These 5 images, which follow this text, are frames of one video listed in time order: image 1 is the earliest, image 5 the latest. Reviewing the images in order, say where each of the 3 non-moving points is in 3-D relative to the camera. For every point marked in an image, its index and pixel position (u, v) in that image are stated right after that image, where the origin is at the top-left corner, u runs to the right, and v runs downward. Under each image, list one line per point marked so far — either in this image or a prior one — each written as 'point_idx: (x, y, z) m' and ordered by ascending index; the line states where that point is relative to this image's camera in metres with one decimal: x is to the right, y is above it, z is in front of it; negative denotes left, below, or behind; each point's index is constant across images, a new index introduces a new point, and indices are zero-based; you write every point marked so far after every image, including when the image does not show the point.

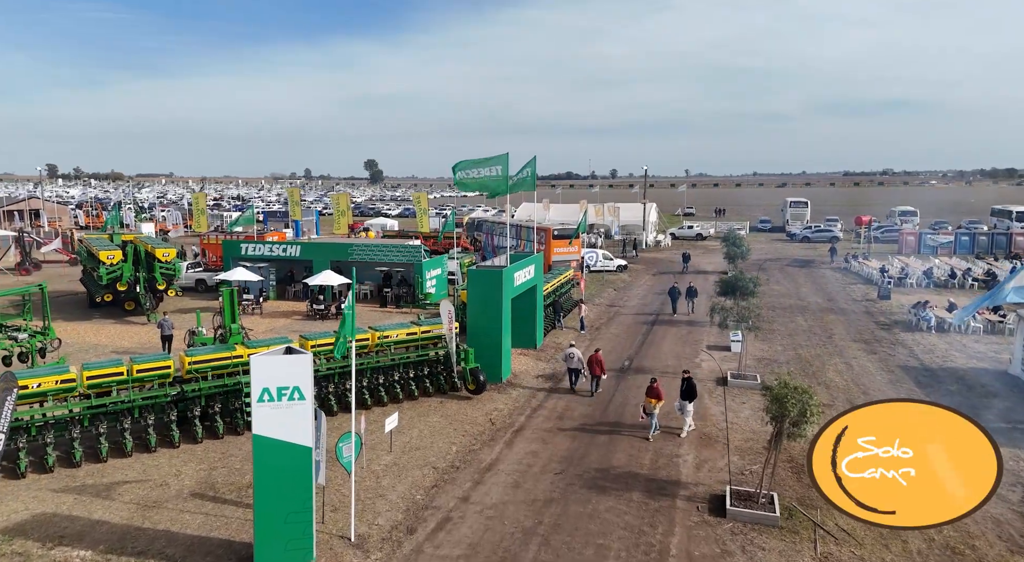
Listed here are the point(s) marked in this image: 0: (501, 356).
0: (-0.3, -1.8, +17.6) m
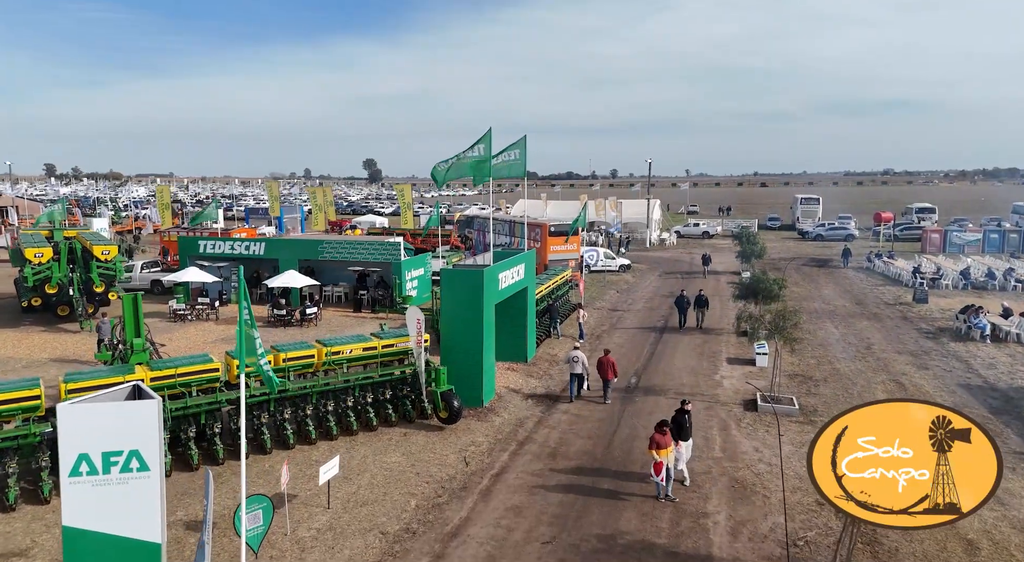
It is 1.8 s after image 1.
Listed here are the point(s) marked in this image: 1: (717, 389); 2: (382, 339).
0: (-0.6, -1.8, +14.5) m
1: (+4.3, -2.2, +15.5) m
2: (-2.4, -1.1, +13.7) m
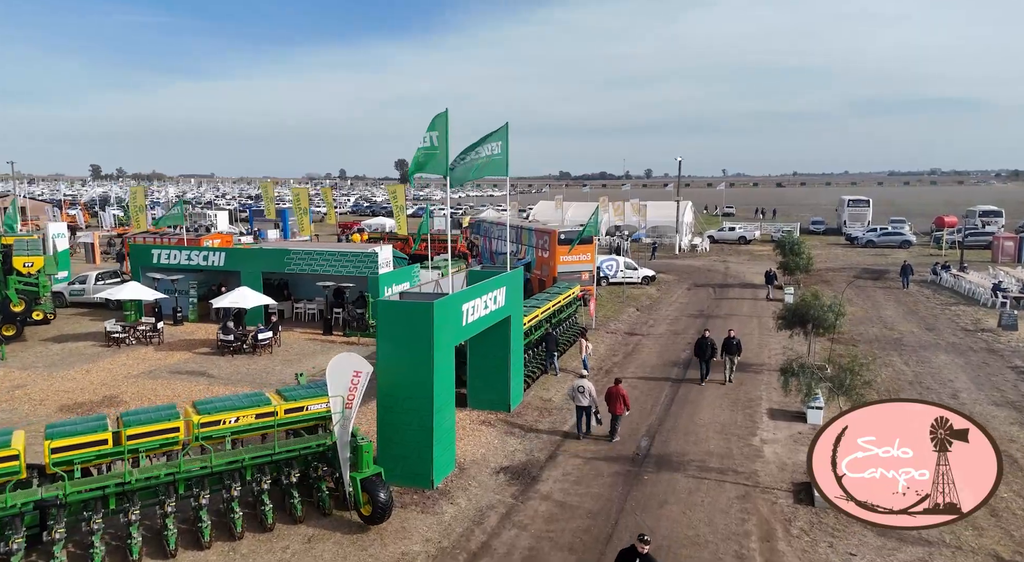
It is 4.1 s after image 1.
0: (-1.1, -2.3, +10.6) m
1: (+3.8, -2.8, +11.4) m
2: (-3.0, -1.6, +9.9) m
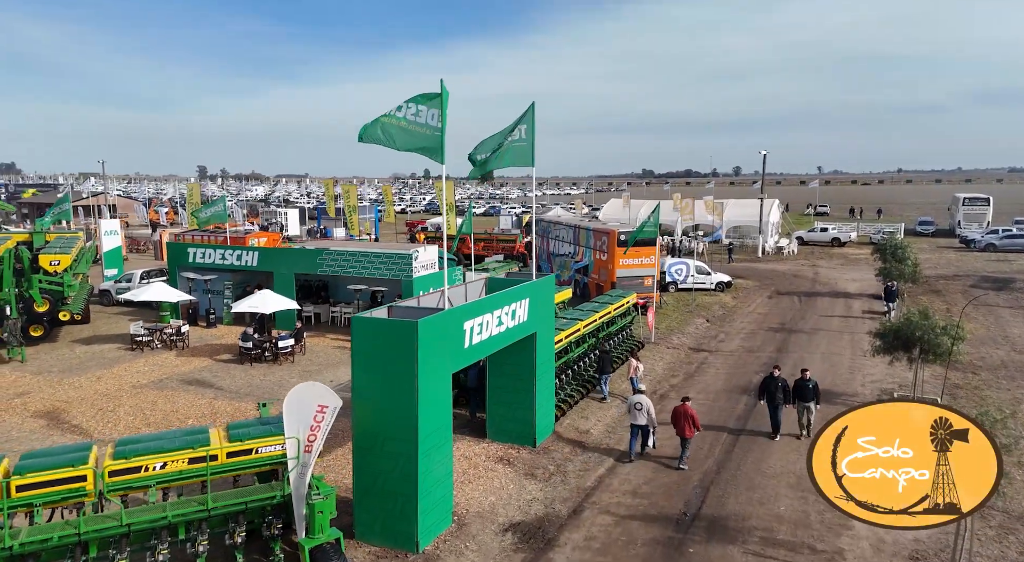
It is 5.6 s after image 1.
0: (-1.1, -2.5, +8.5) m
1: (+3.9, -3.0, +8.8) m
2: (-3.0, -1.7, +8.0) m
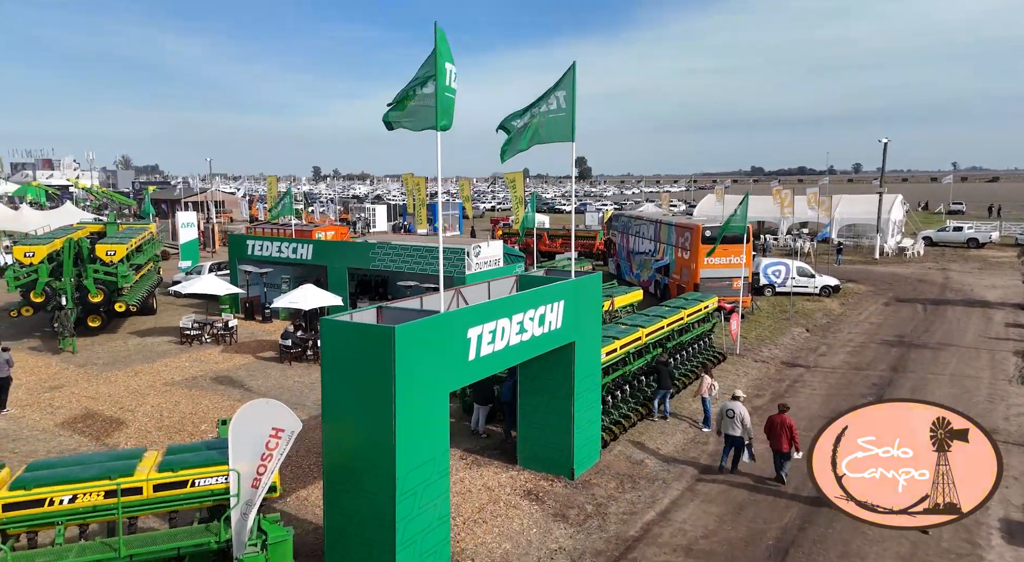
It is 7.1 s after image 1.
0: (-1.0, -2.4, +6.7) m
1: (+3.9, -3.0, +6.3) m
2: (-3.0, -1.6, +6.5) m
